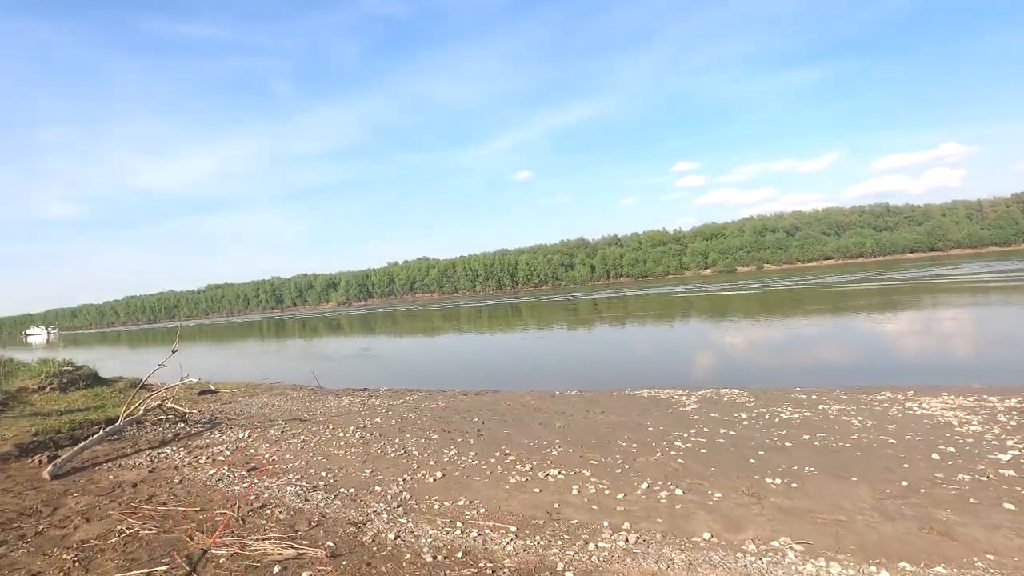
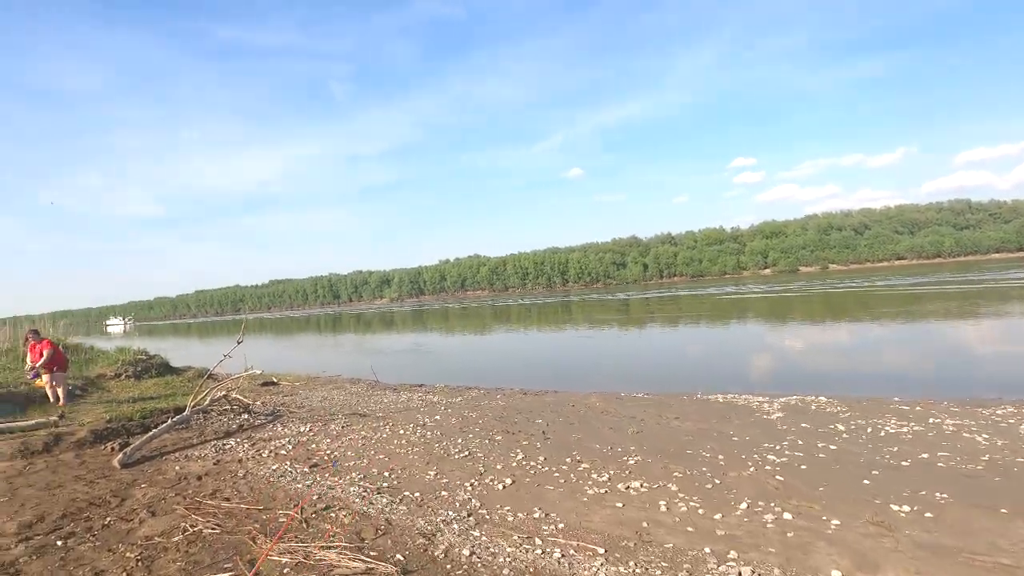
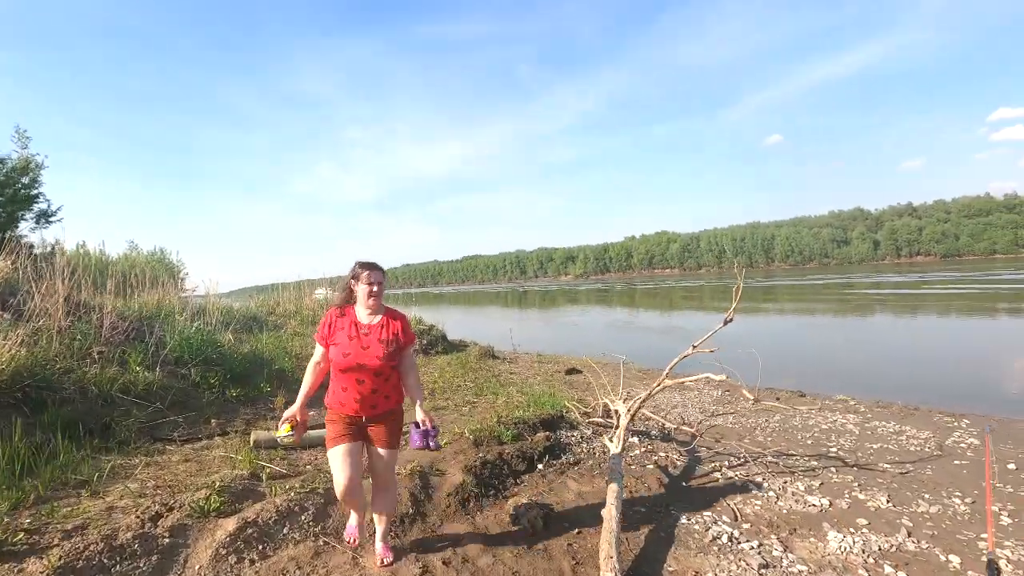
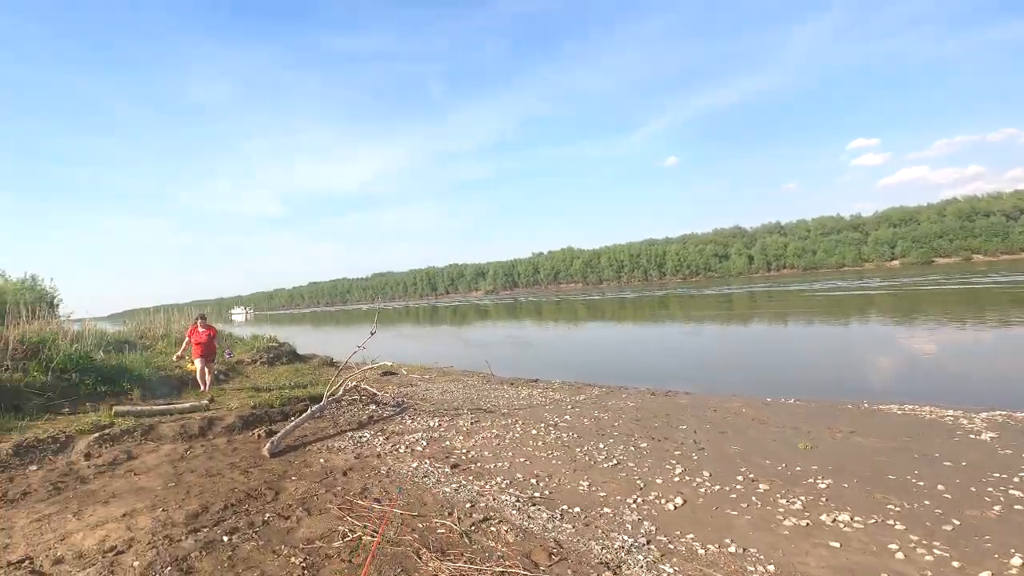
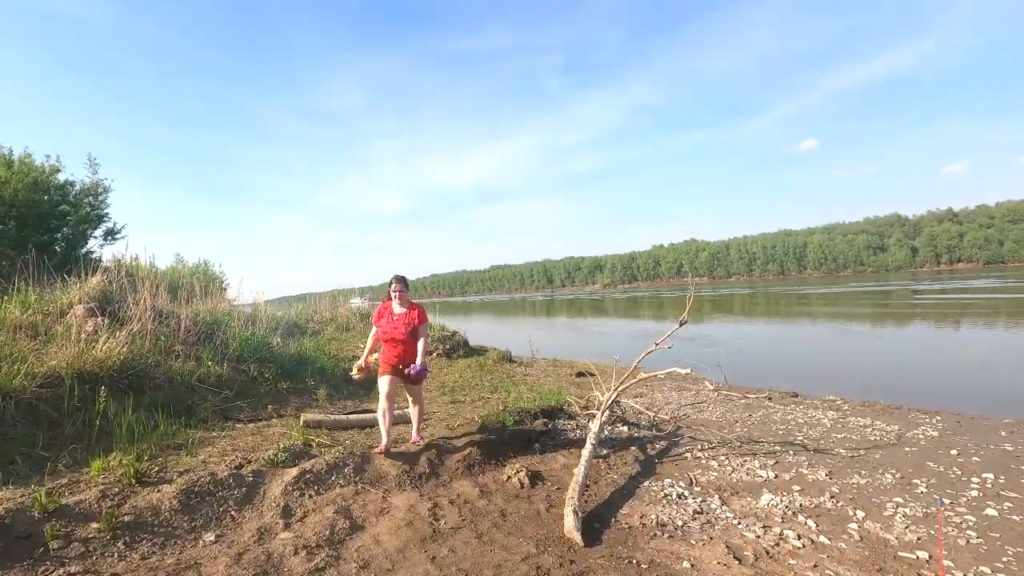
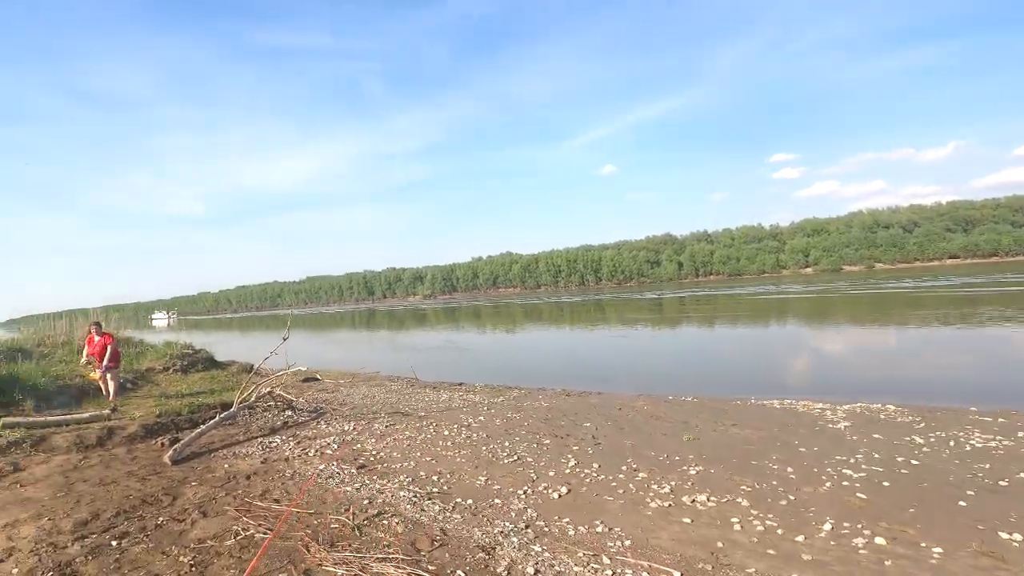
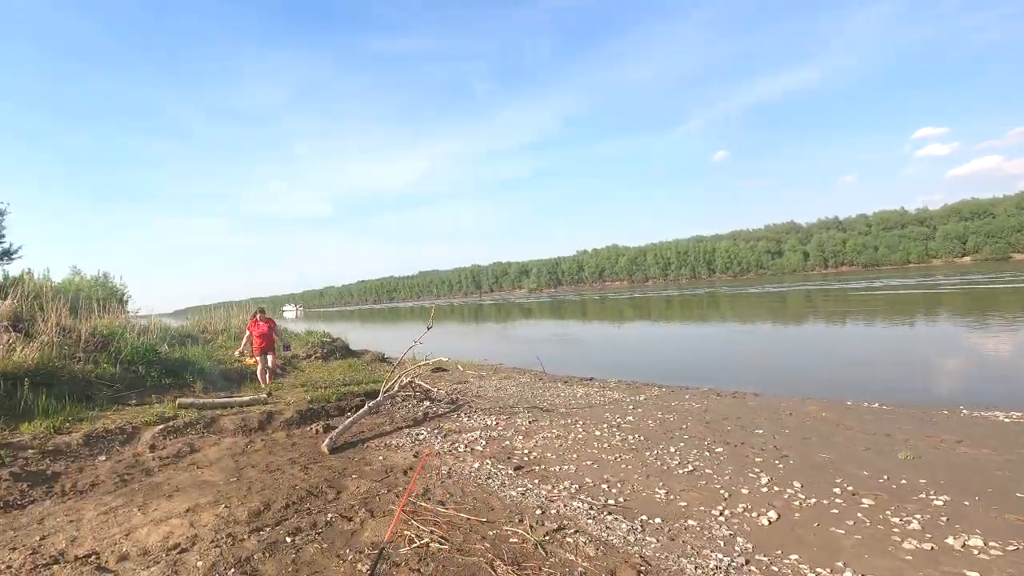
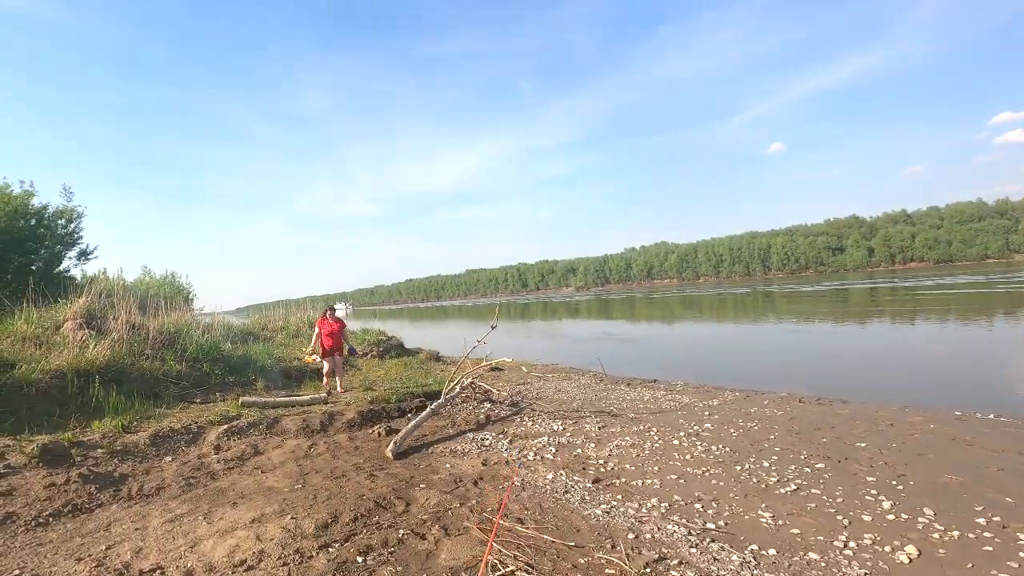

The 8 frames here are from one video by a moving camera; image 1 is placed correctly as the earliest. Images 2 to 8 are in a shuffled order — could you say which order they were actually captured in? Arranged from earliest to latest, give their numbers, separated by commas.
2, 6, 4, 7, 8, 5, 3
